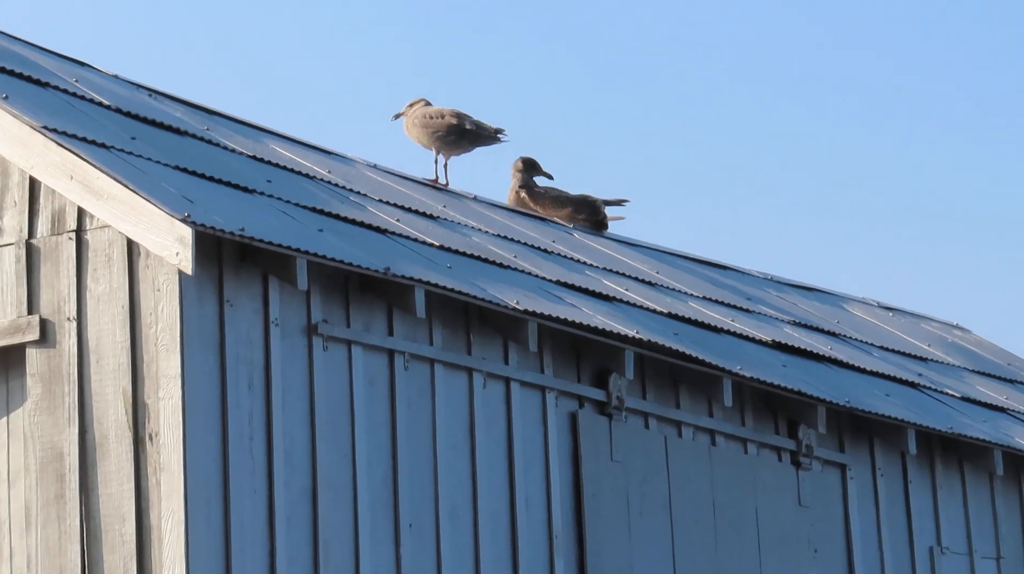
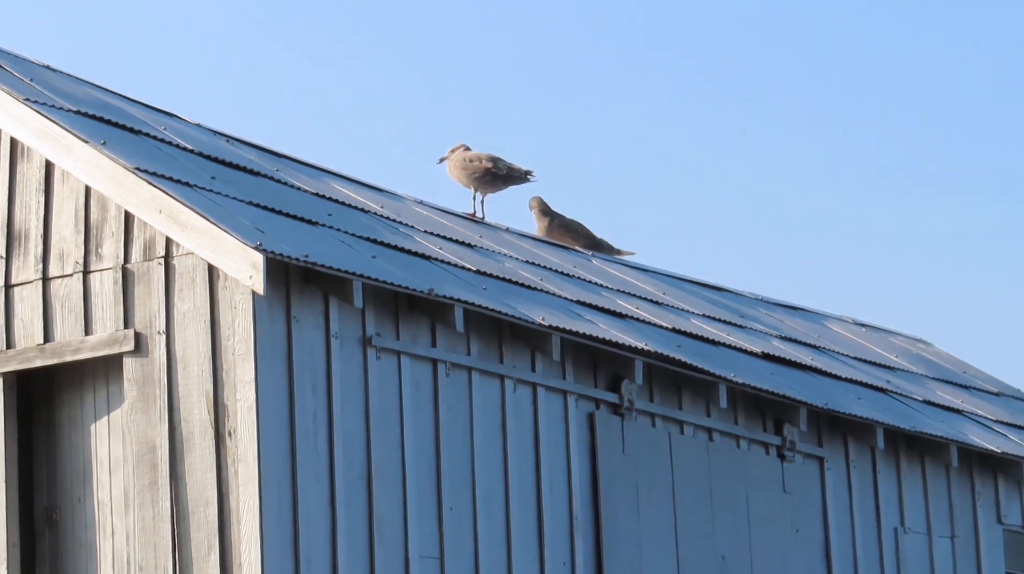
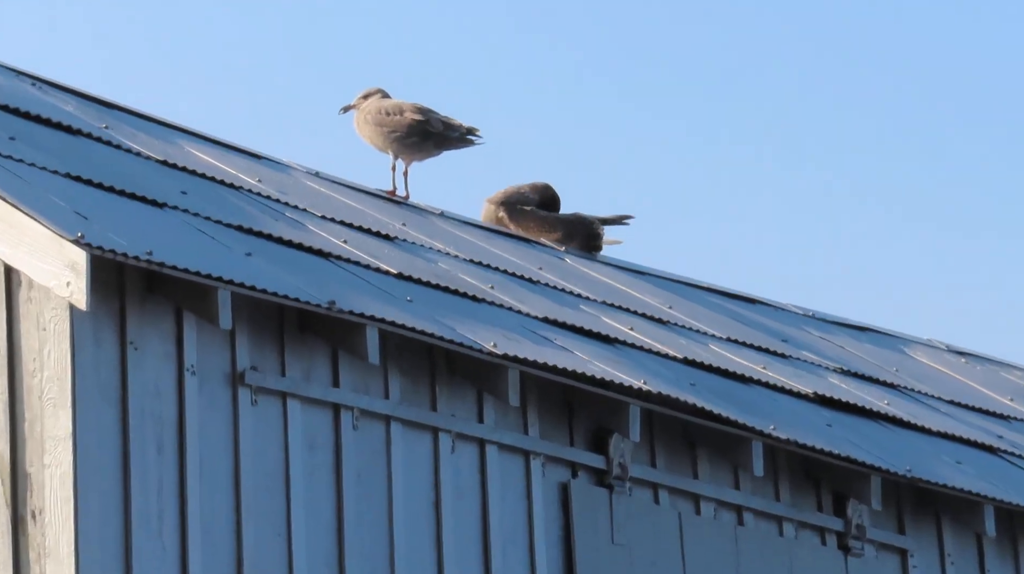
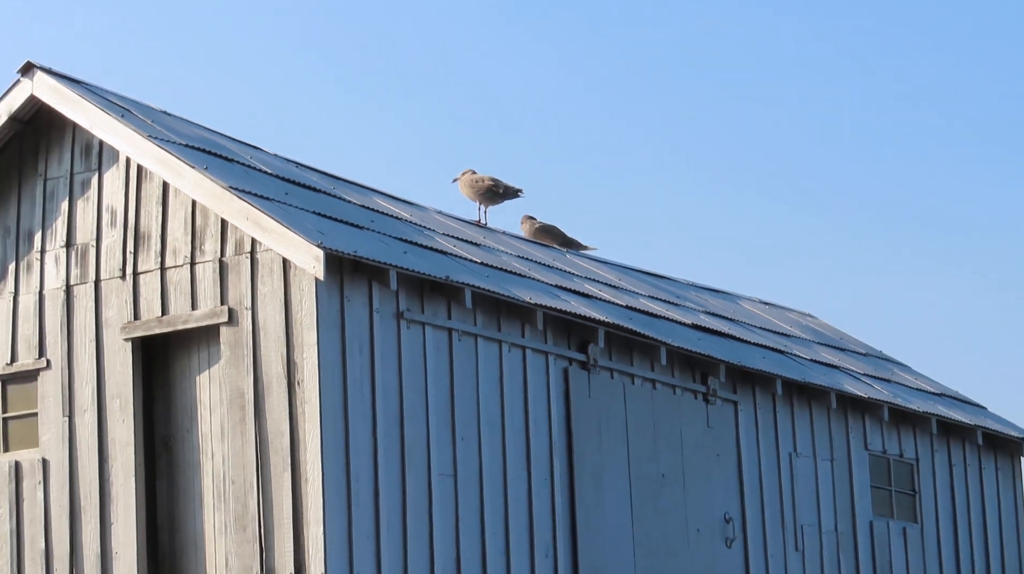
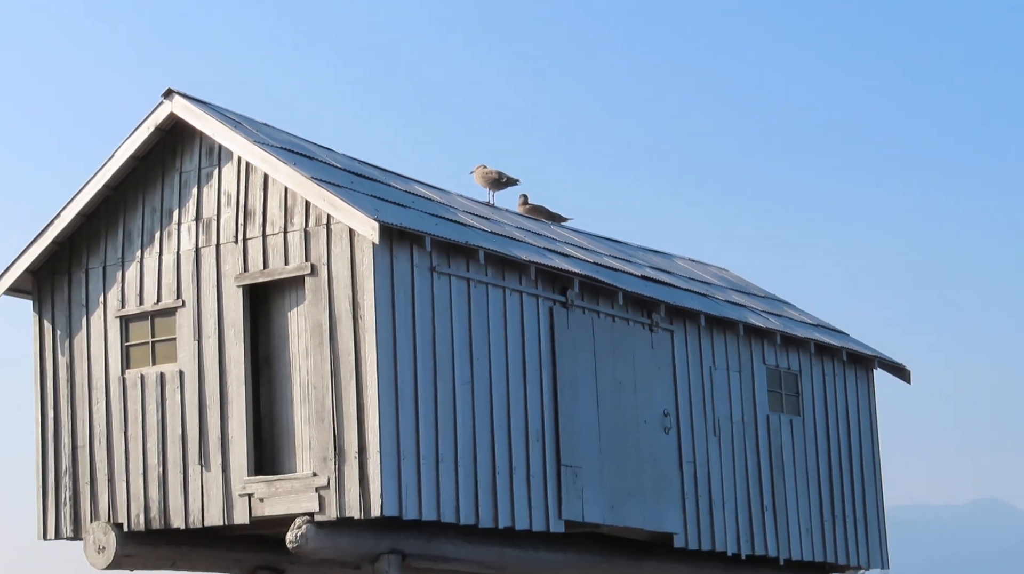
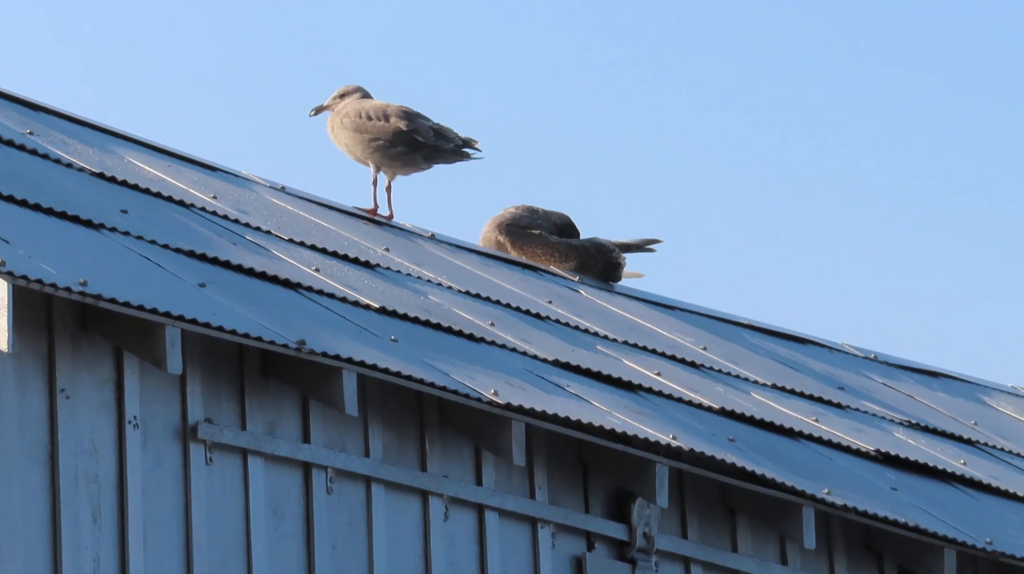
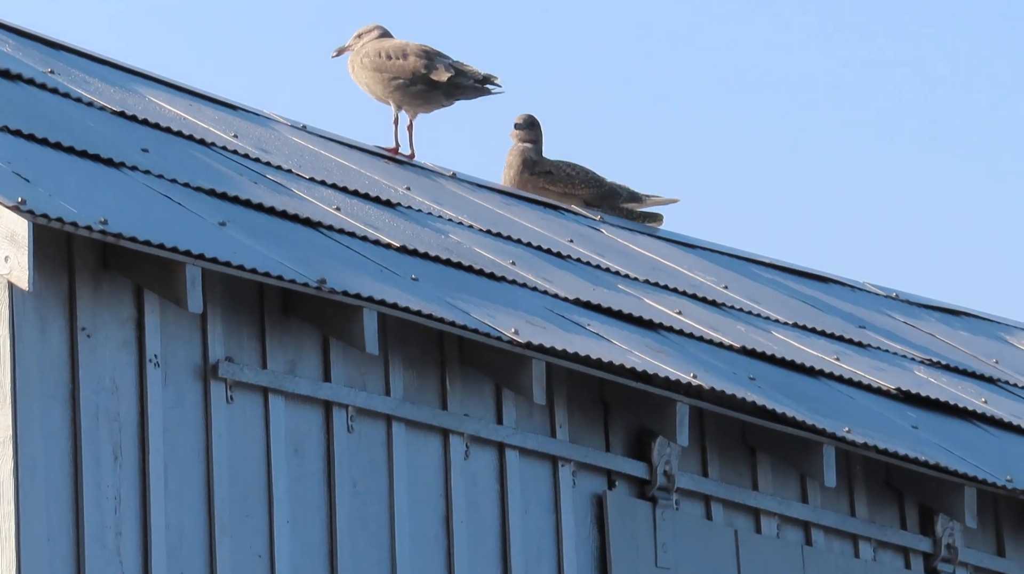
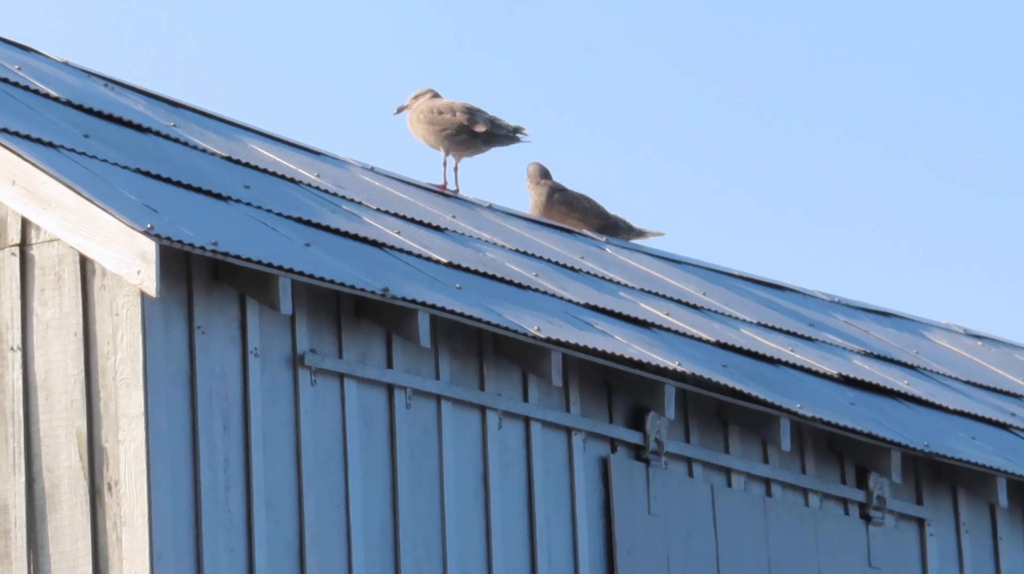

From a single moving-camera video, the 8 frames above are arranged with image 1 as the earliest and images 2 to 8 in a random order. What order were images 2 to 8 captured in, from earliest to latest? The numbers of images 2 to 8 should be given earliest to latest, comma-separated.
3, 6, 7, 8, 2, 4, 5
